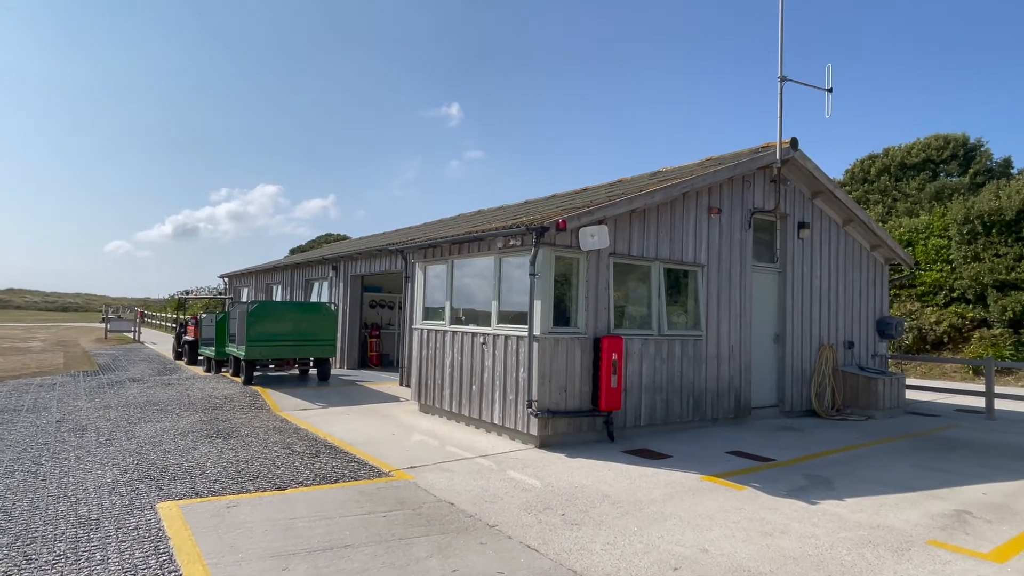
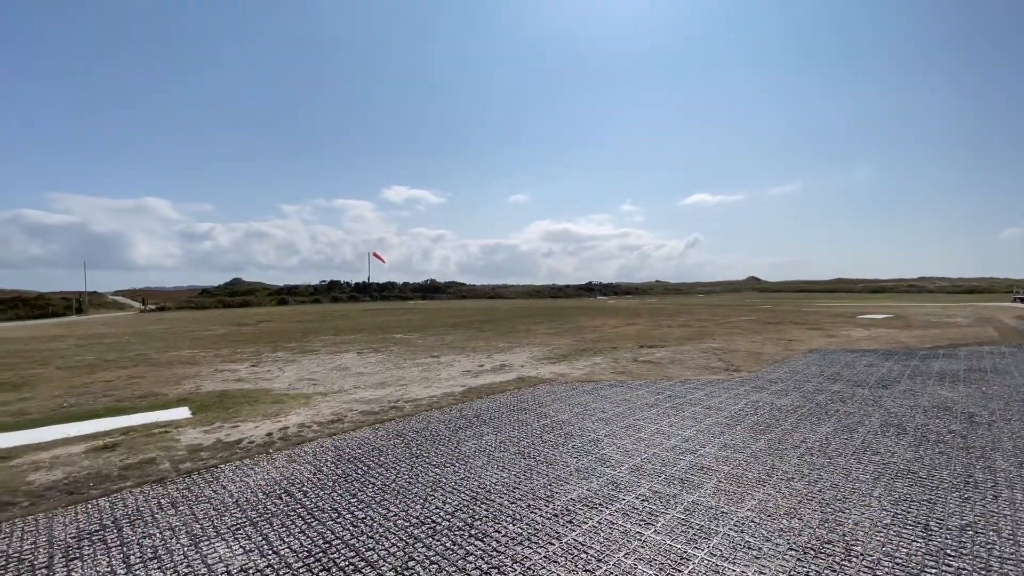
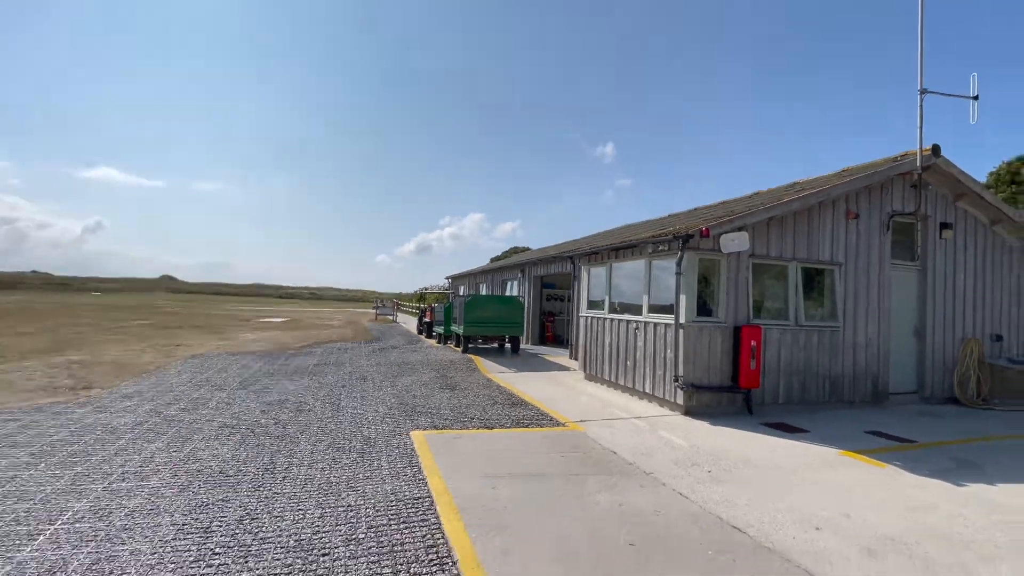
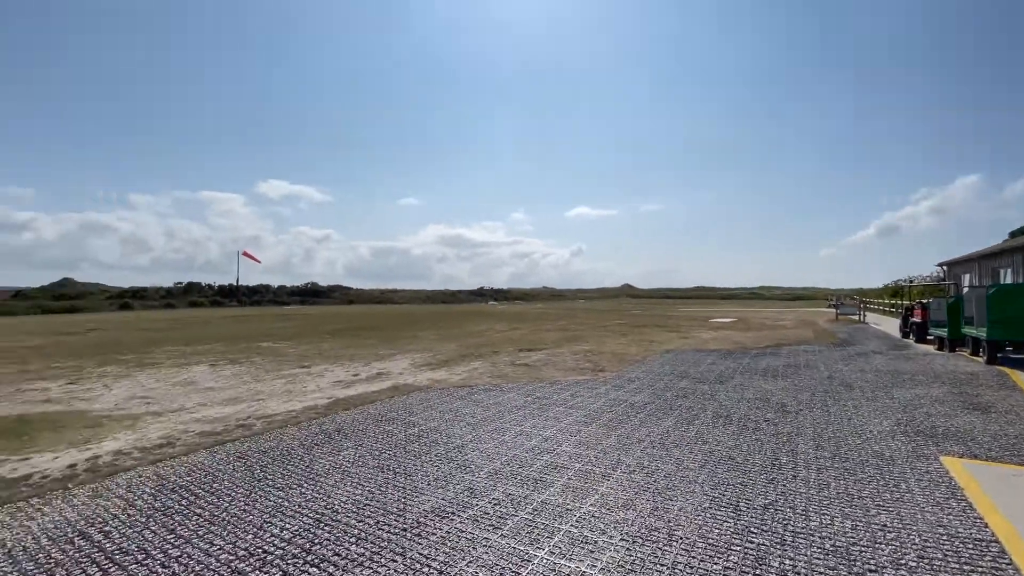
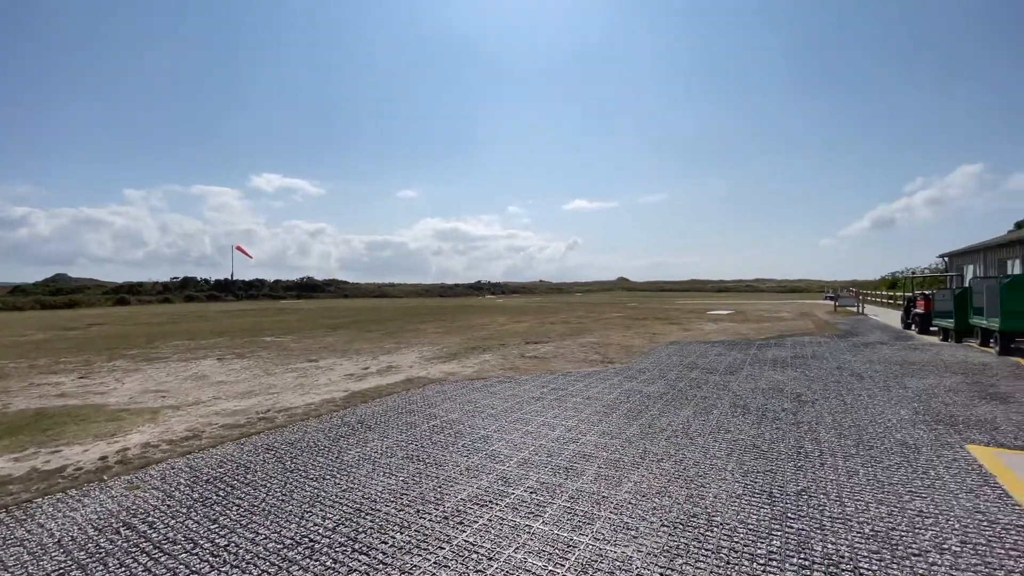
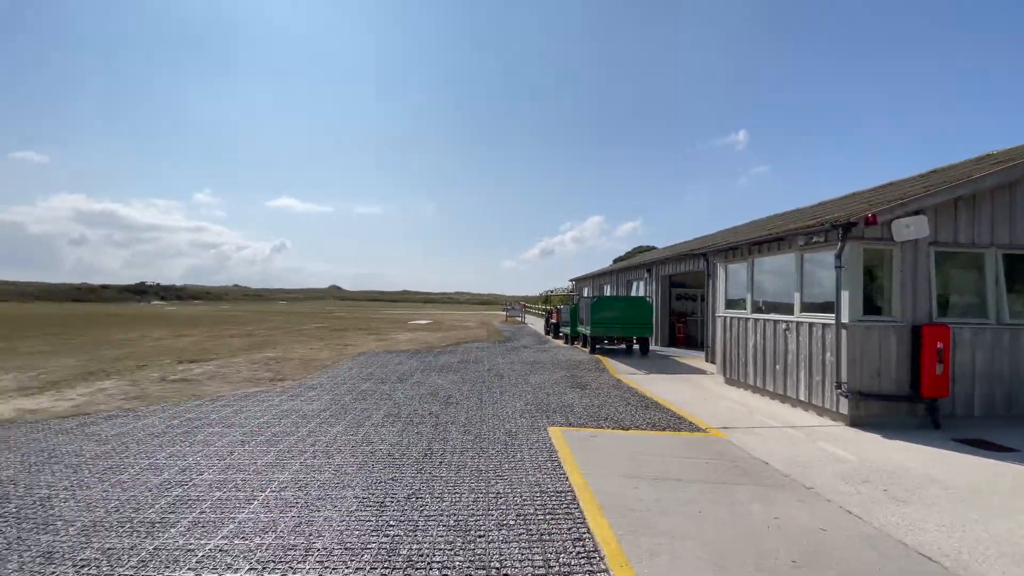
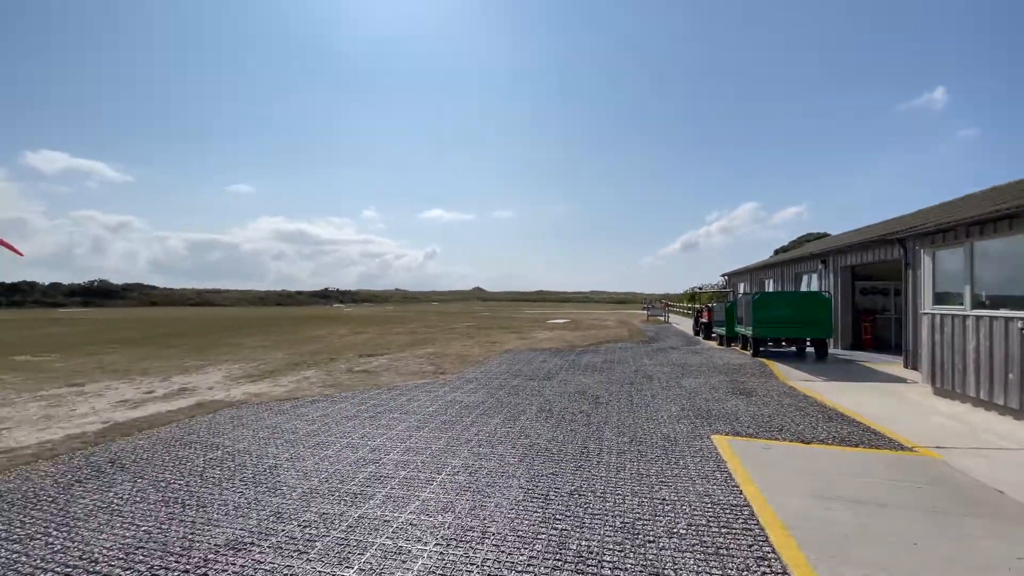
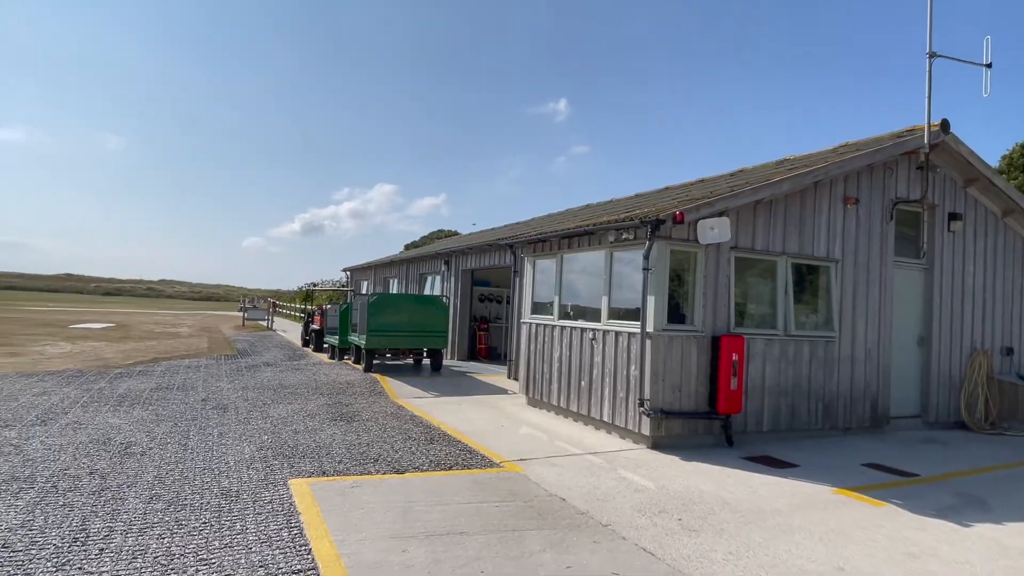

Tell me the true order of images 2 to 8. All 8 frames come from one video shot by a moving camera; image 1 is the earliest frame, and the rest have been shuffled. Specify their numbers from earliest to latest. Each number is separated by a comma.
8, 3, 6, 7, 4, 2, 5
